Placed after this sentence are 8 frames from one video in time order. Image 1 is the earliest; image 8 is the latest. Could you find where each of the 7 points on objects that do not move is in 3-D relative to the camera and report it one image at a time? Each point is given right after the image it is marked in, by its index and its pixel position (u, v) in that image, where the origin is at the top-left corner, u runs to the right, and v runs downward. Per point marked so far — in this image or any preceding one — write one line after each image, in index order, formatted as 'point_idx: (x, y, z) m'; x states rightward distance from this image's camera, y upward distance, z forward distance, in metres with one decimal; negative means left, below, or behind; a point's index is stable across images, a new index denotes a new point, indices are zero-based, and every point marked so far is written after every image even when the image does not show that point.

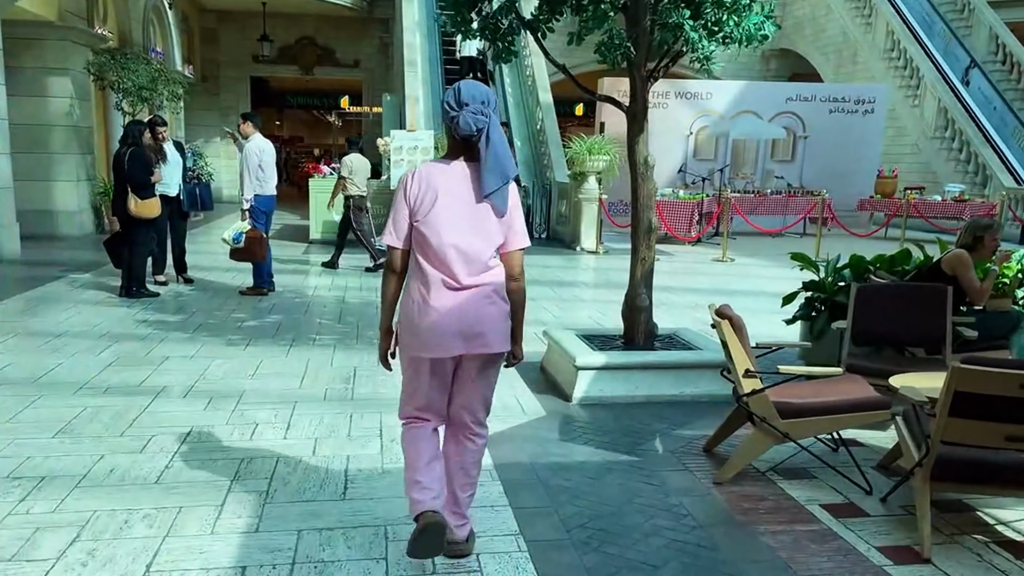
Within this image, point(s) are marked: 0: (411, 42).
0: (-1.7, +3.7, +15.1) m
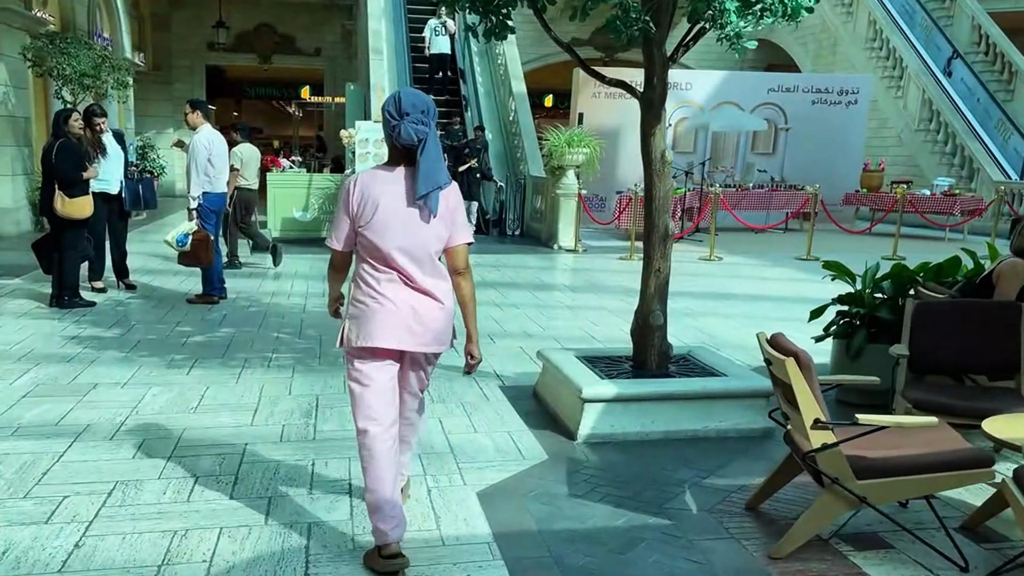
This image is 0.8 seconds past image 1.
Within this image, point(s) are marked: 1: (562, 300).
0: (-2.2, +3.8, +14.3) m
1: (+0.3, -0.1, +6.8) m
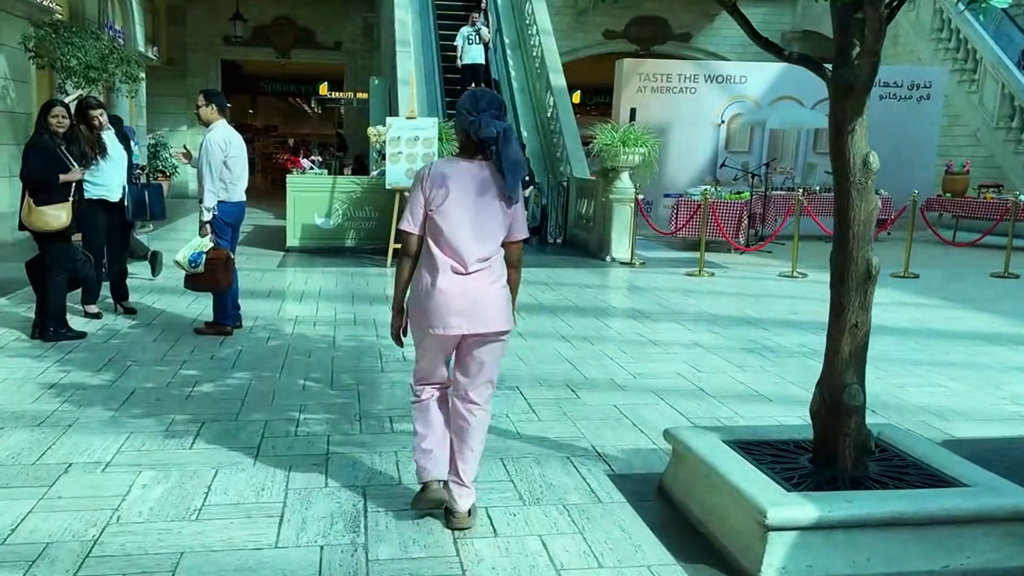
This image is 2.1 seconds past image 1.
0: (-1.6, +3.6, +13.3) m
1: (+0.7, -0.3, +5.7) m
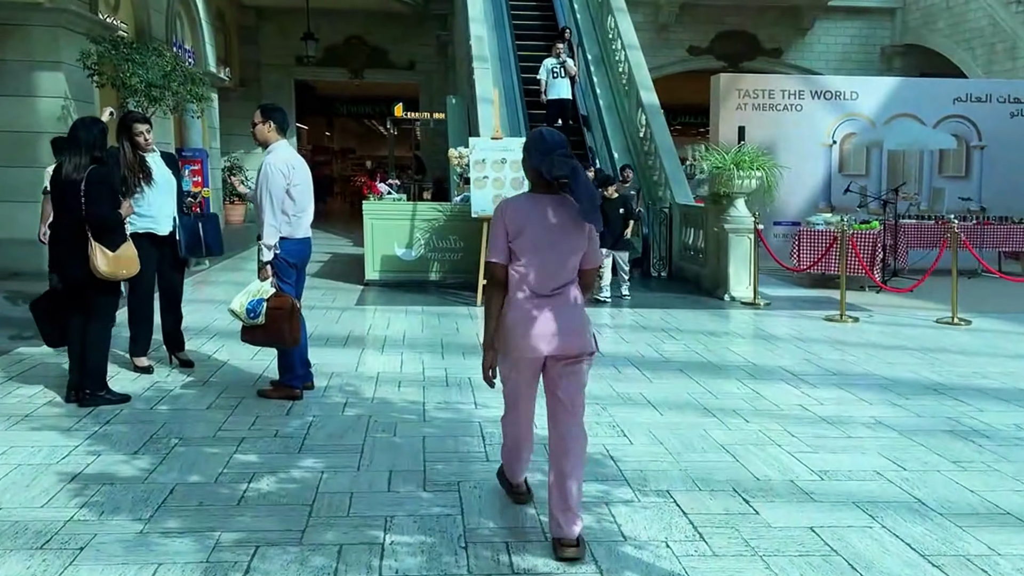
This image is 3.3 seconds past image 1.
0: (-0.4, +3.2, +12.4) m
1: (+1.3, -0.5, +4.6) m
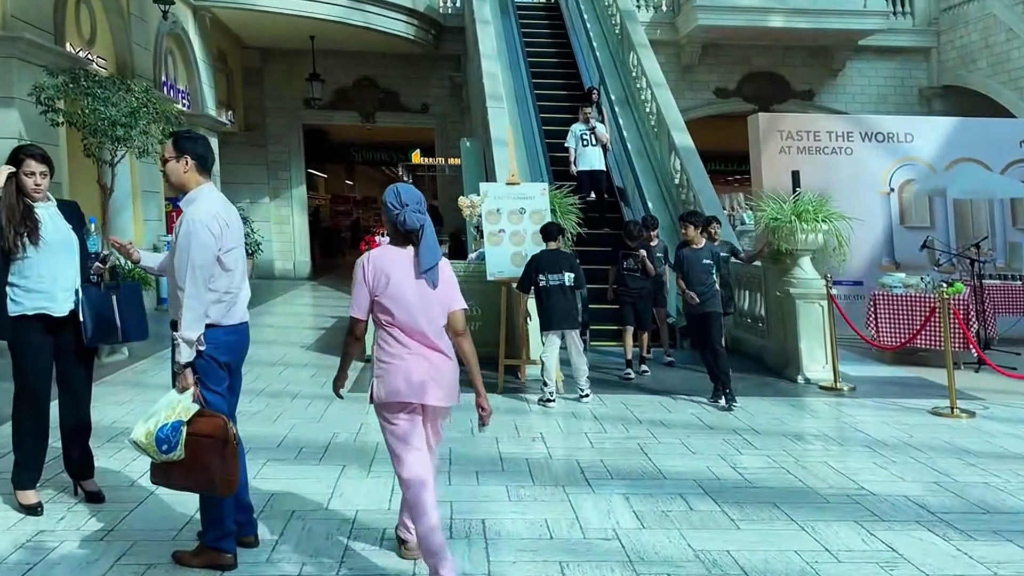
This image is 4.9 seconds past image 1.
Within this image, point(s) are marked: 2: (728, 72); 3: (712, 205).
0: (-0.2, +2.5, +11.1) m
1: (+1.4, -0.9, +3.2) m
2: (+3.9, +3.9, +17.6) m
3: (+1.9, +0.8, +9.6) m
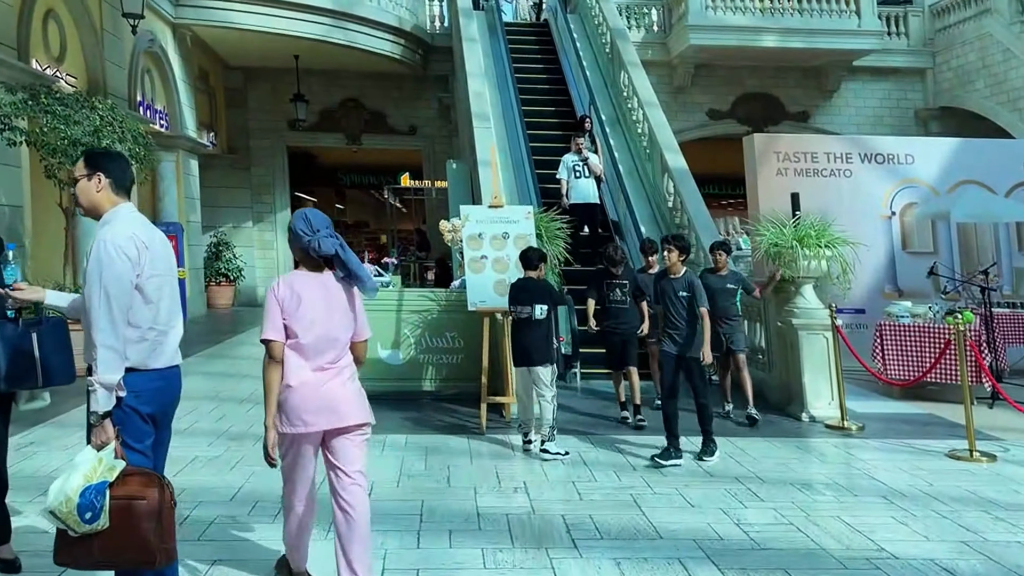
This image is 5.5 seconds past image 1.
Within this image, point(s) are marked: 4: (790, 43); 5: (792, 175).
0: (-0.3, +2.2, +10.8) m
1: (+1.4, -1.0, +2.7) m
2: (+3.7, +3.4, +17.3) m
3: (+1.8, +0.6, +9.2) m
4: (+4.5, +3.9, +15.9) m
5: (+2.8, +1.1, +10.0) m
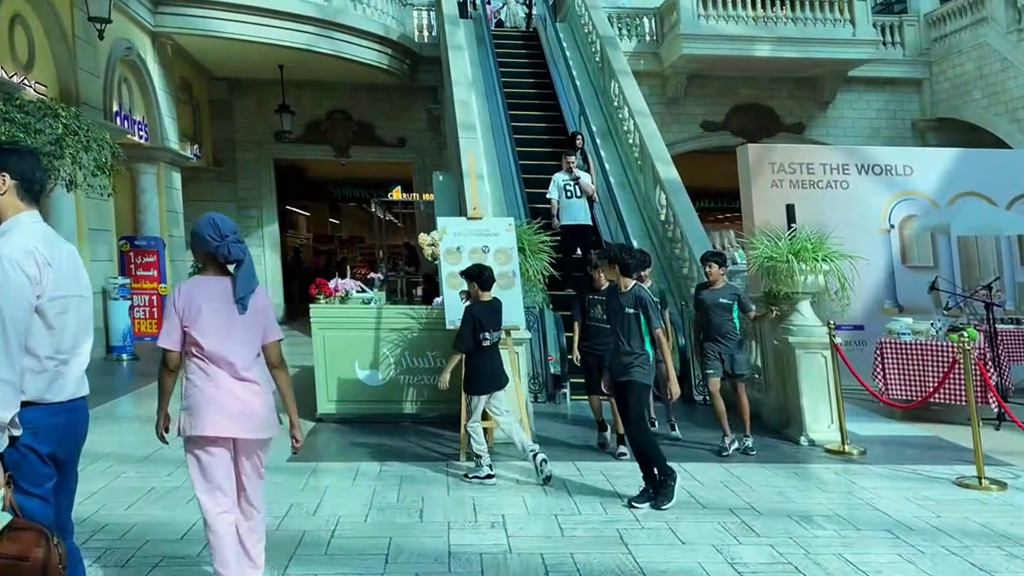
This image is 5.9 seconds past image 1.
0: (-0.4, +2.0, +10.5) m
1: (+1.3, -1.1, +2.4) m
2: (+3.5, +3.2, +17.1) m
3: (+1.7, +0.4, +8.9) m
4: (+4.3, +3.7, +15.6) m
5: (+2.7, +1.0, +9.7) m
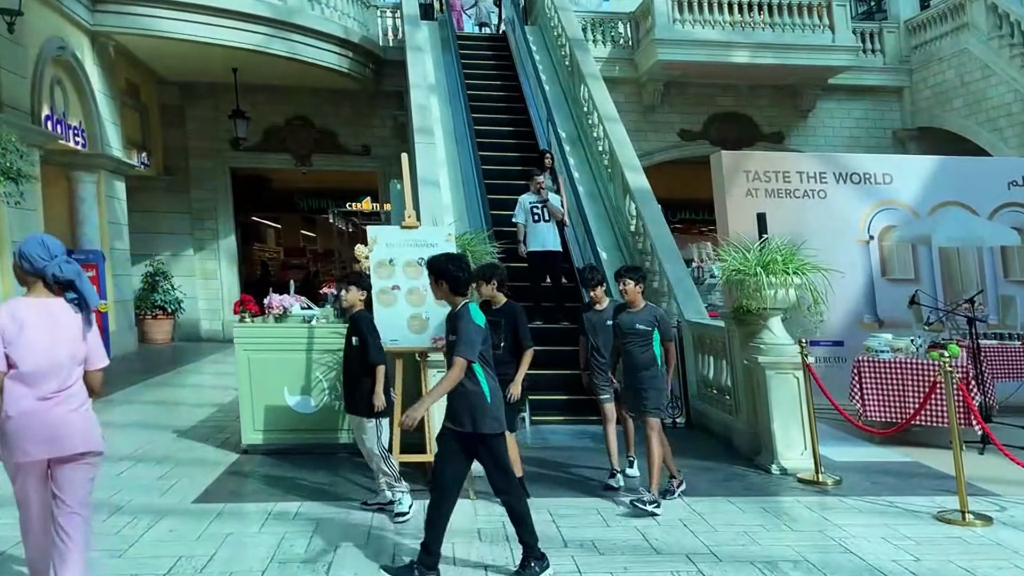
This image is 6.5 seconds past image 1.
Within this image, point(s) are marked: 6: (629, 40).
0: (-0.8, +1.9, +10.0) m
1: (+1.0, -1.1, +1.9) m
2: (+3.1, +3.0, +16.6) m
3: (+1.4, +0.3, +8.5) m
4: (+3.9, +3.5, +15.2) m
5: (+2.4, +0.9, +9.3) m
6: (+1.9, +4.0, +15.9) m
